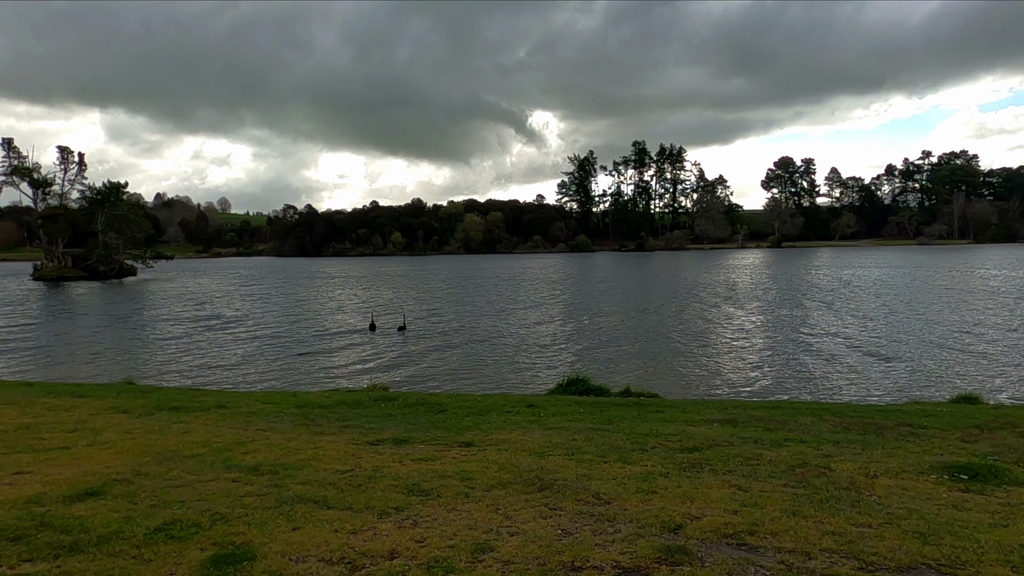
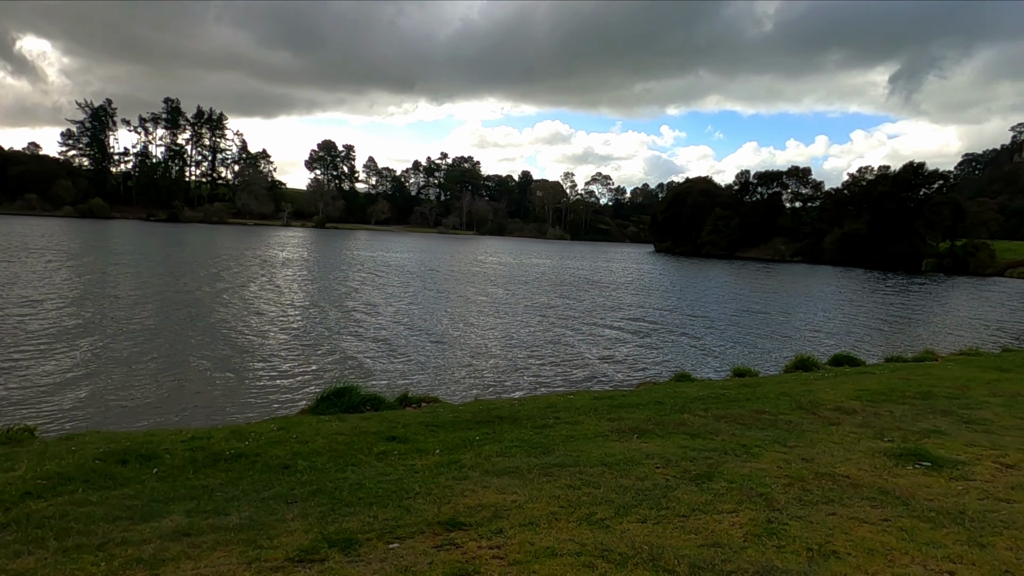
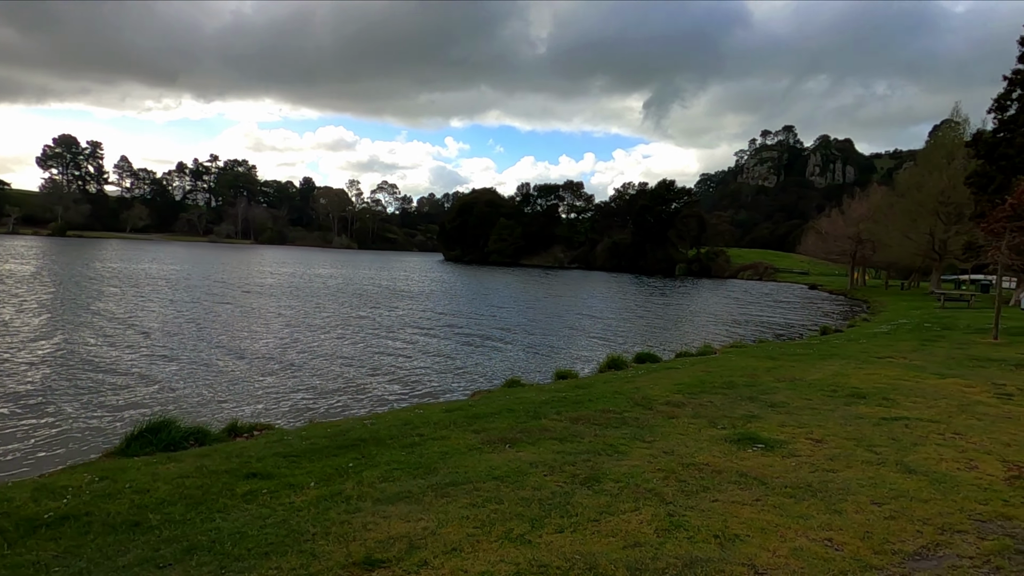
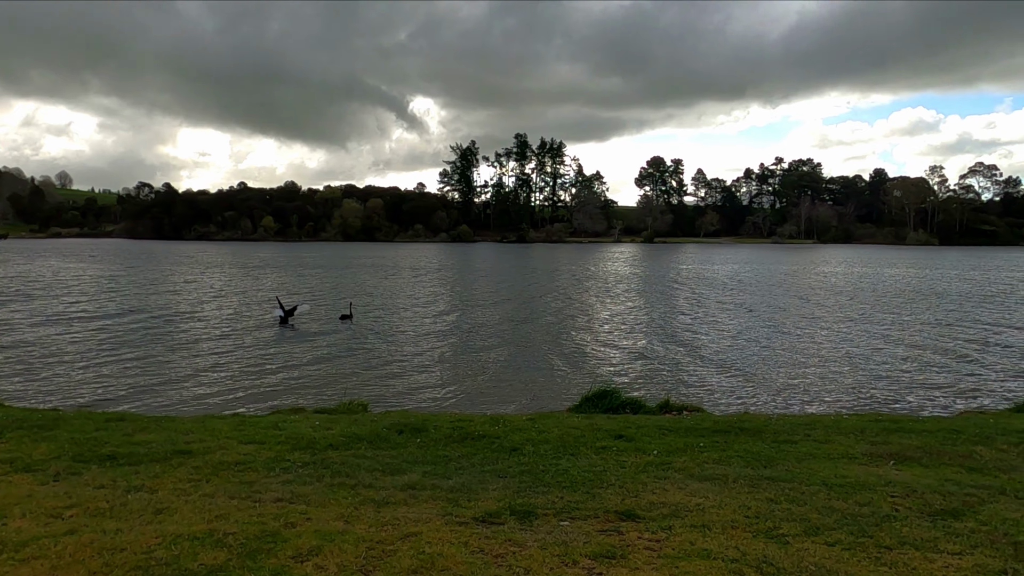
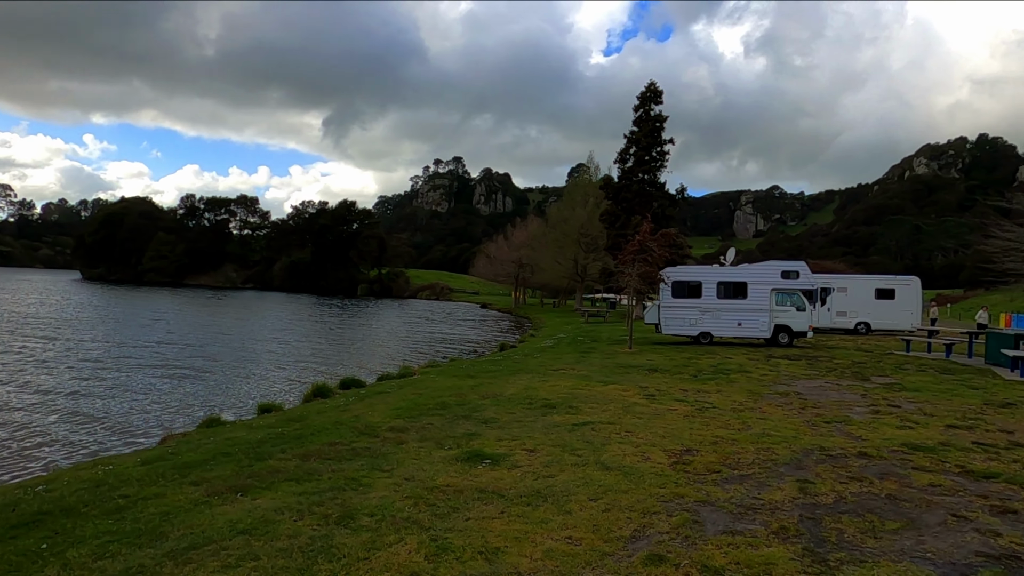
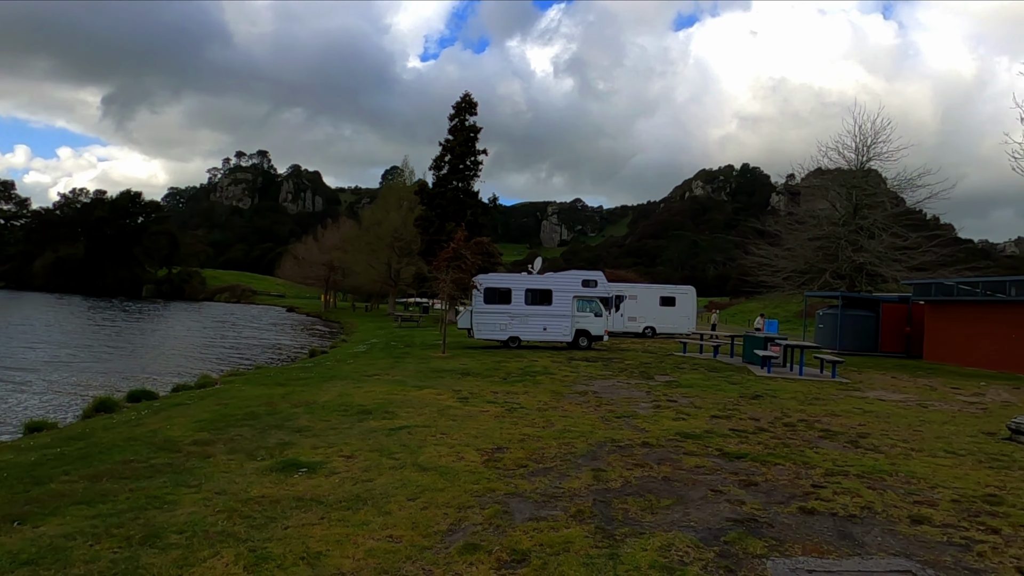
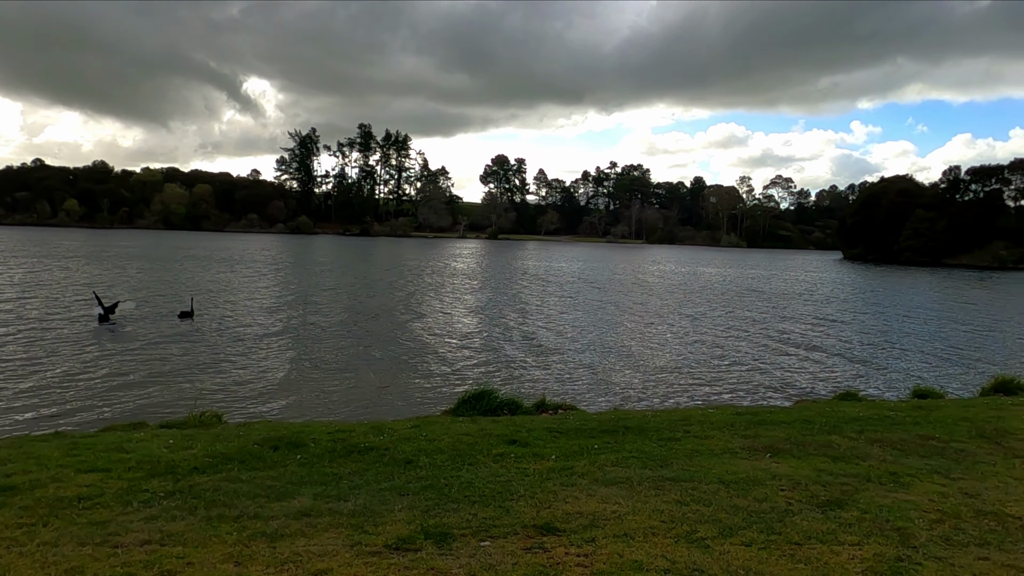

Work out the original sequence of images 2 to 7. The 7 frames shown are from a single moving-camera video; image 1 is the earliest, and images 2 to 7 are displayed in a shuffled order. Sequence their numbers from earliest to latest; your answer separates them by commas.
4, 7, 2, 3, 5, 6
